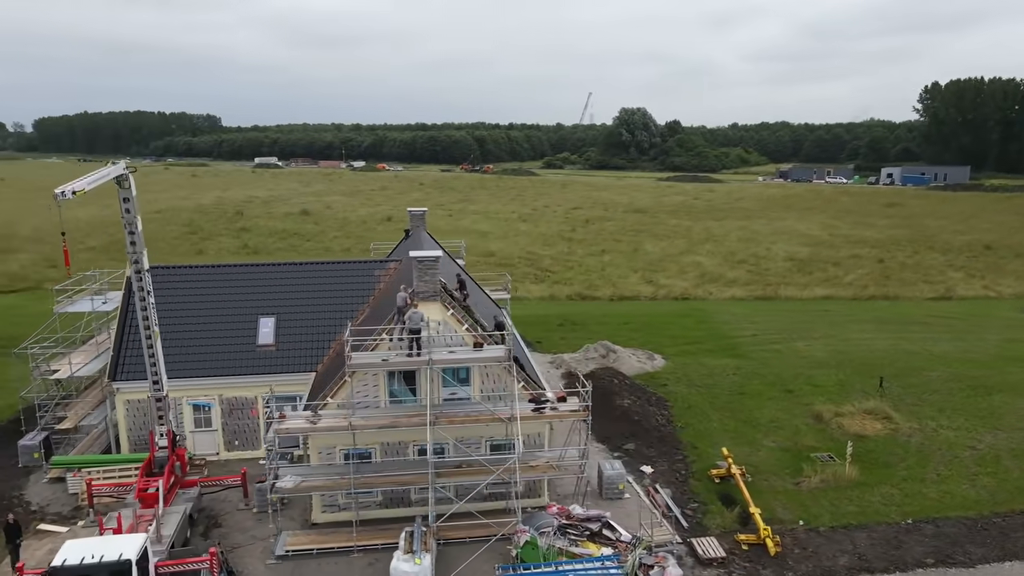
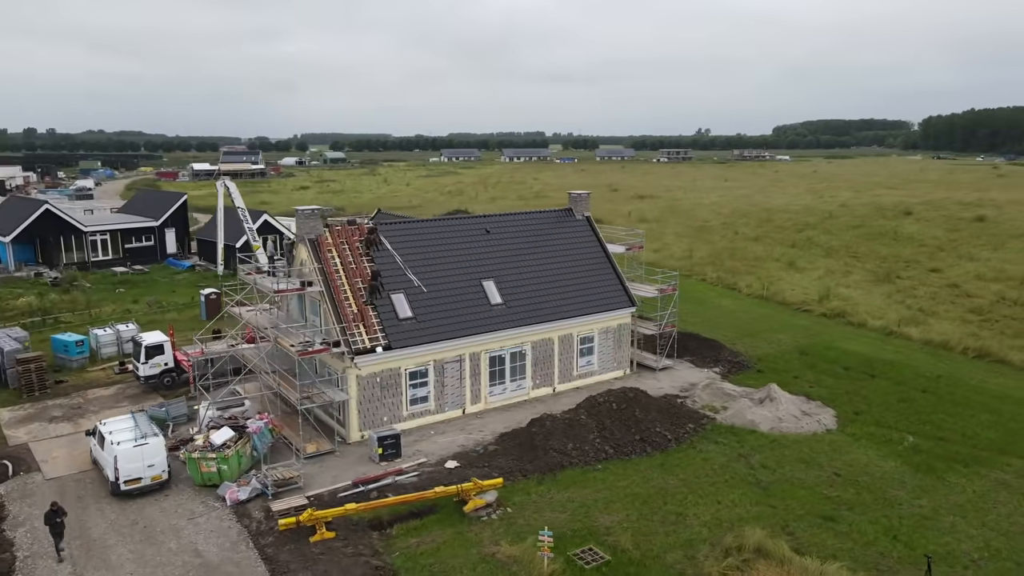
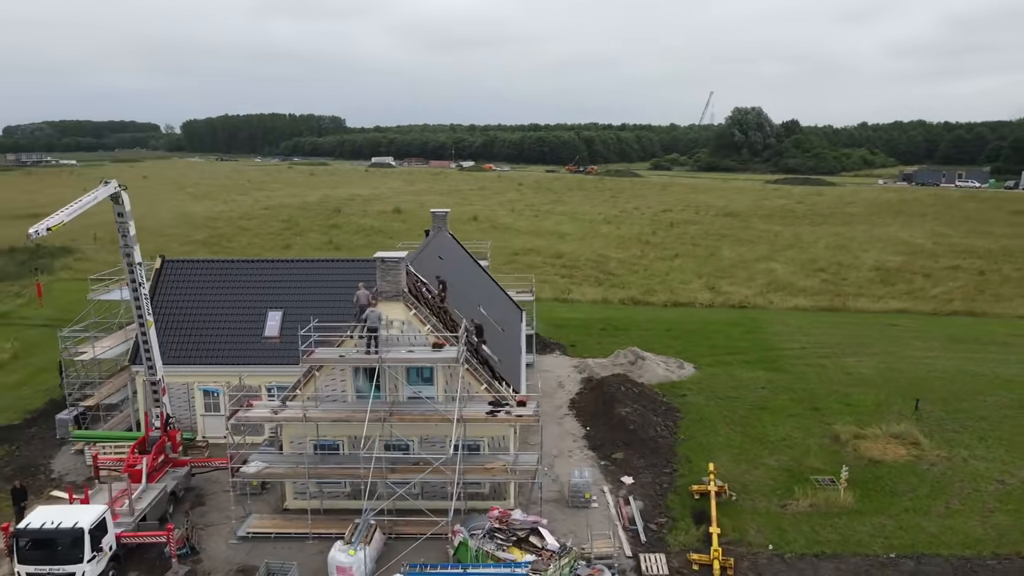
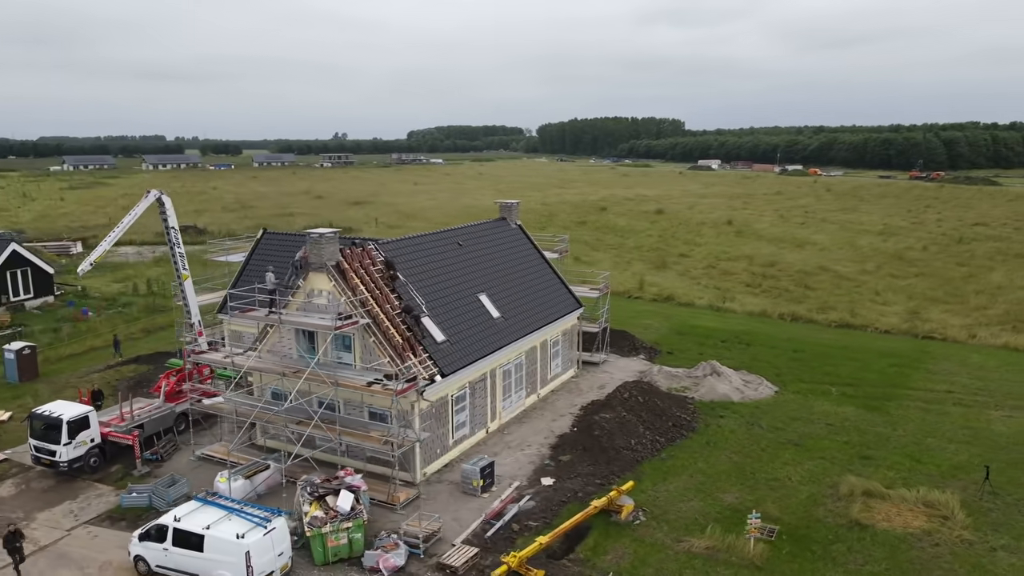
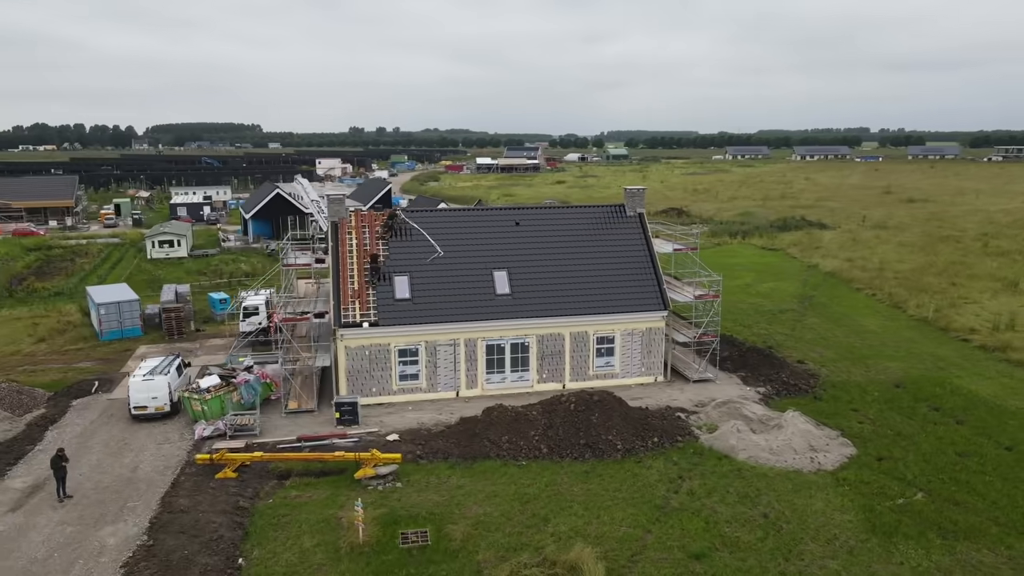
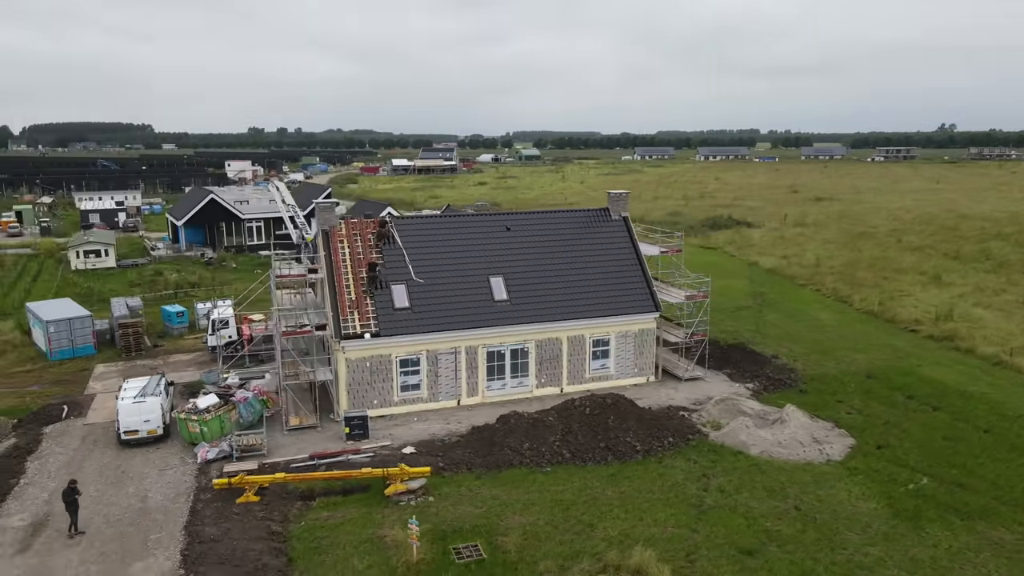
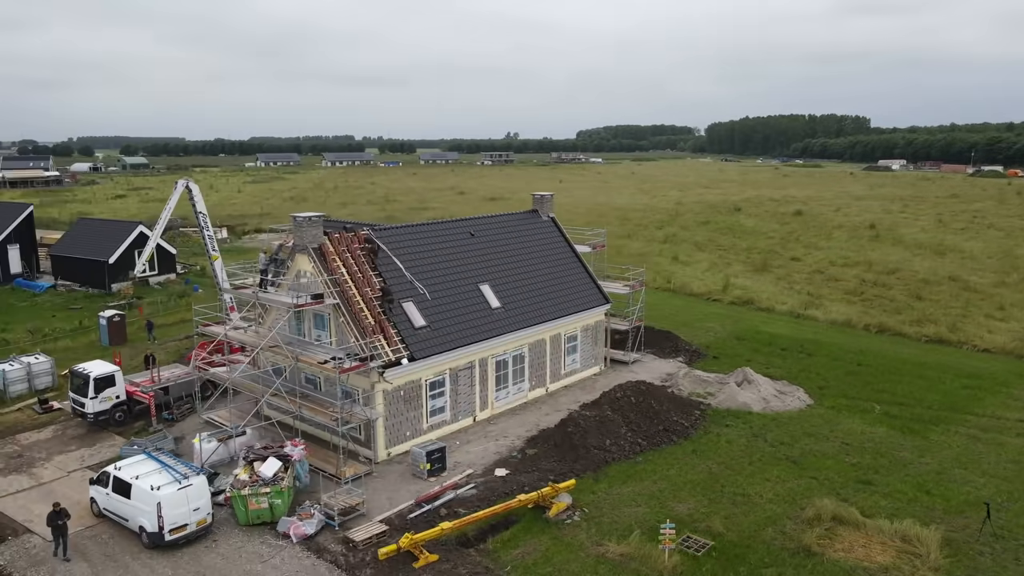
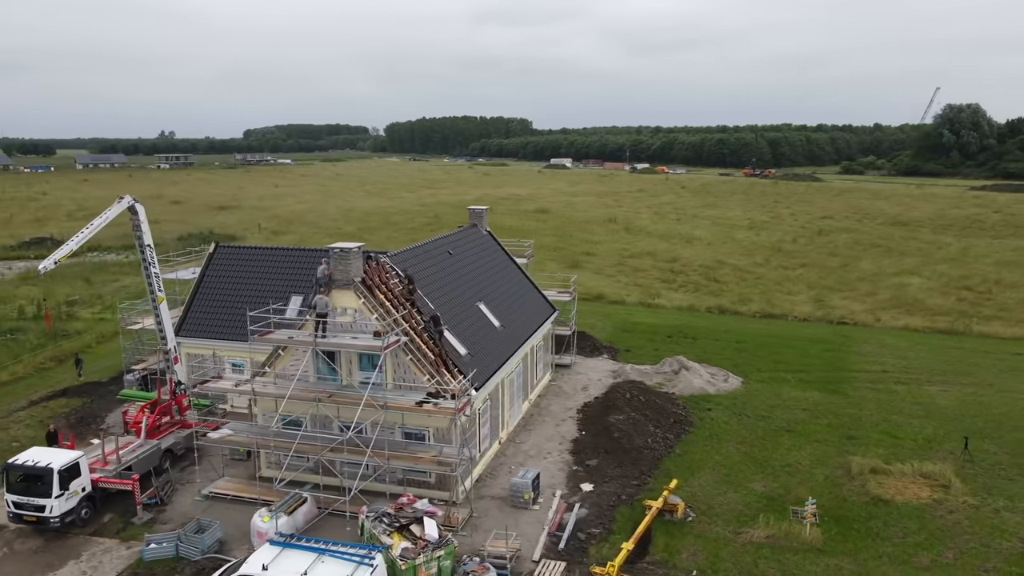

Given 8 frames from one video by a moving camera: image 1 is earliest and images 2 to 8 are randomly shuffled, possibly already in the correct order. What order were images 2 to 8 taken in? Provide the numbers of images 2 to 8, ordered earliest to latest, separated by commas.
3, 8, 4, 7, 2, 6, 5
